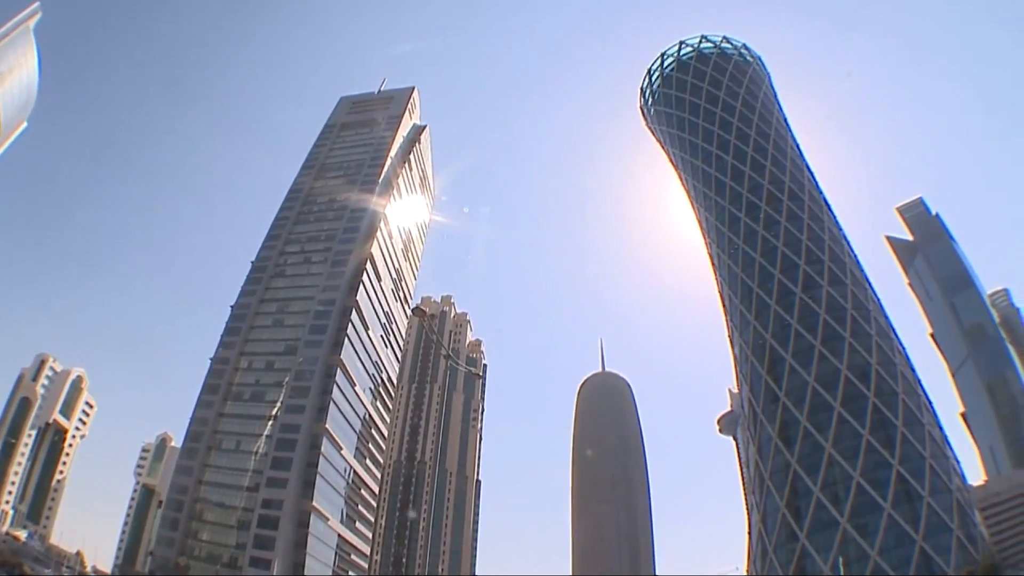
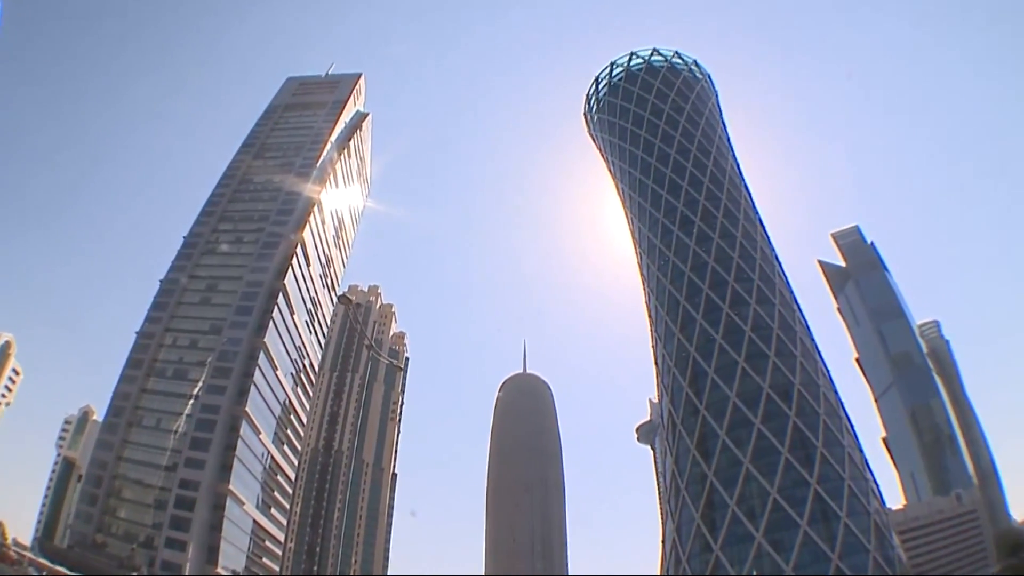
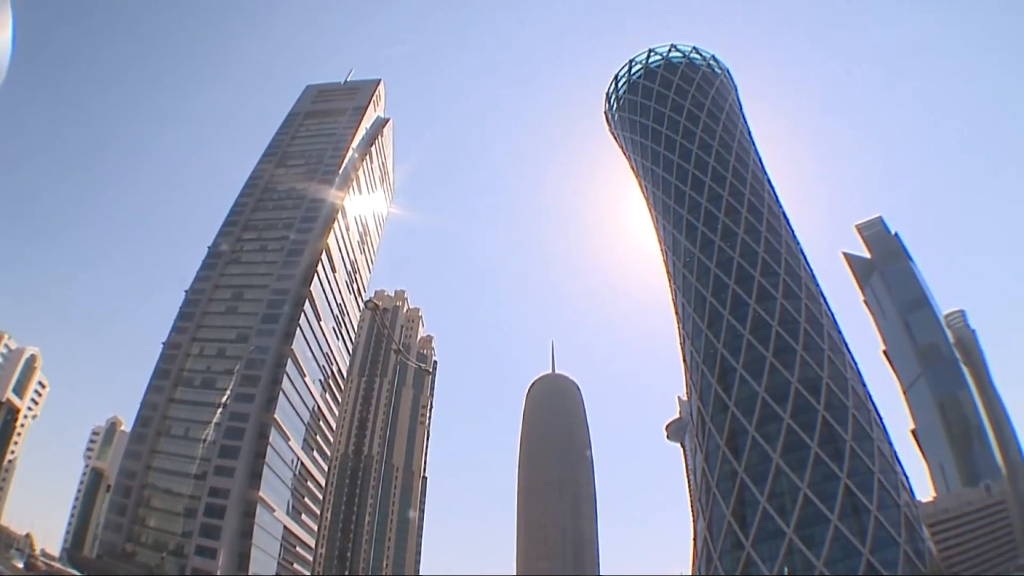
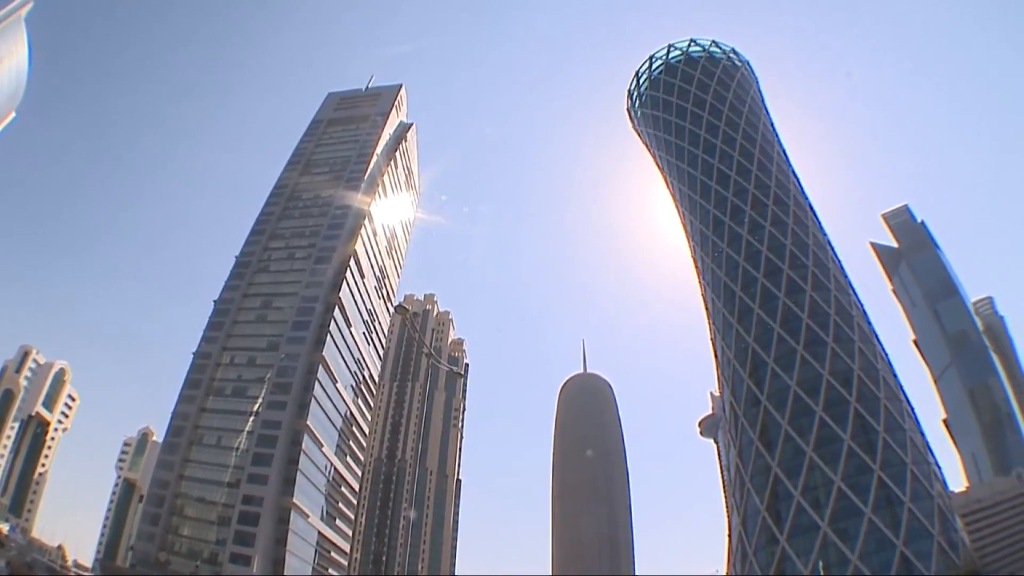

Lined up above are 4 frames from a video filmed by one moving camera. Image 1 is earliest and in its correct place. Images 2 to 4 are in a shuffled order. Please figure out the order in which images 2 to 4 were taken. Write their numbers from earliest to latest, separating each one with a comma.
4, 3, 2
